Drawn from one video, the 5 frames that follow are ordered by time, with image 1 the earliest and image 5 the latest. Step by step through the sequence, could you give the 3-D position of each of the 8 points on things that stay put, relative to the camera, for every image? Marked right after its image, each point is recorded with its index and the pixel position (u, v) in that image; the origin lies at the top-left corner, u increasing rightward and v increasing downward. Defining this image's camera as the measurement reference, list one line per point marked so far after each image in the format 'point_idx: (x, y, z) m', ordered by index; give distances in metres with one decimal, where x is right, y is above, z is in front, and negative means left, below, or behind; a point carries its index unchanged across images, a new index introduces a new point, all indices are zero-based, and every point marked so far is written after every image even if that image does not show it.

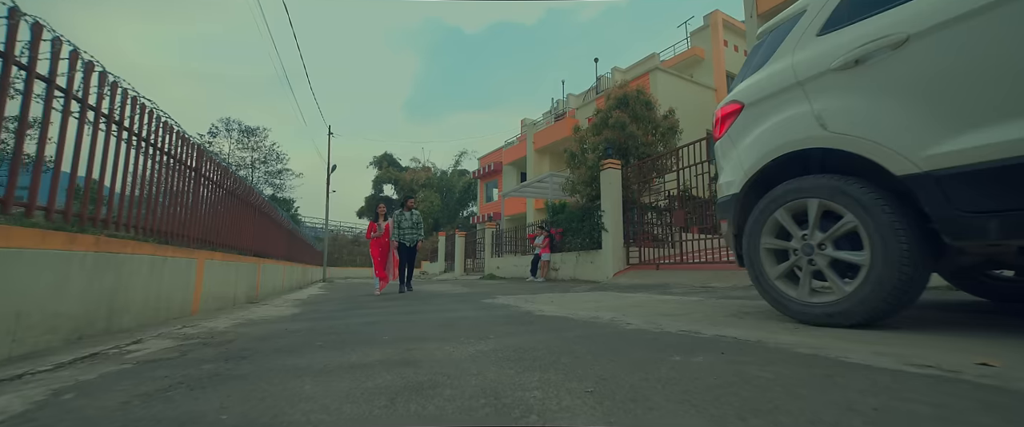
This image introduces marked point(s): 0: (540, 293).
0: (+0.4, -1.1, +5.6) m
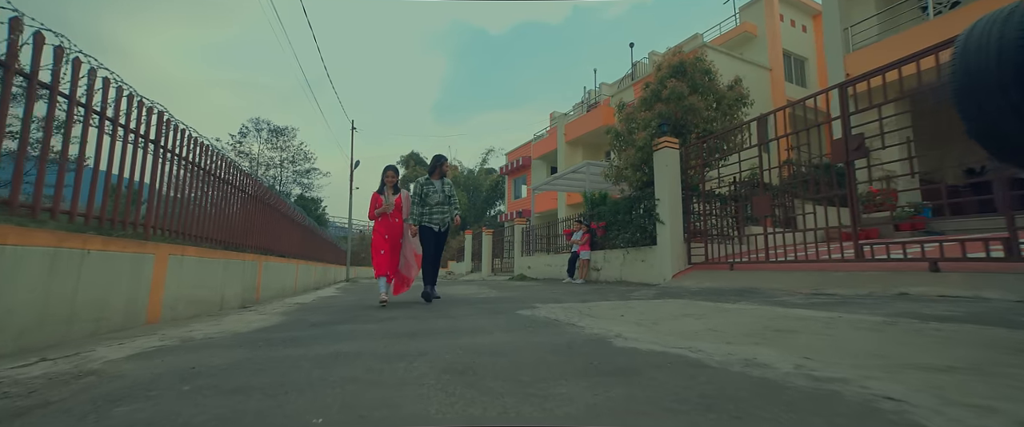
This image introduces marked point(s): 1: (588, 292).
0: (+0.8, -0.9, +4.2) m
1: (+1.0, -1.1, +5.5) m
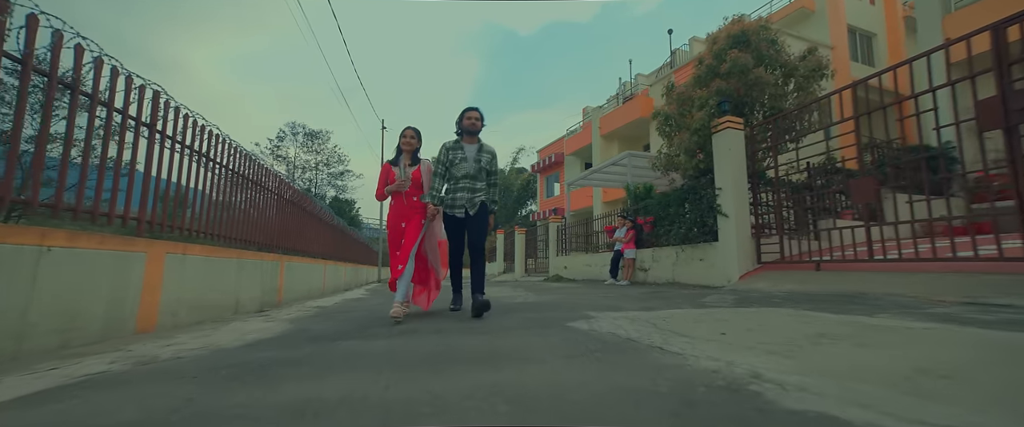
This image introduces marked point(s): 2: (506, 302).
0: (+1.2, -0.8, +3.3) m
1: (+1.5, -1.0, +4.6) m
2: (-0.1, -1.2, +5.4) m
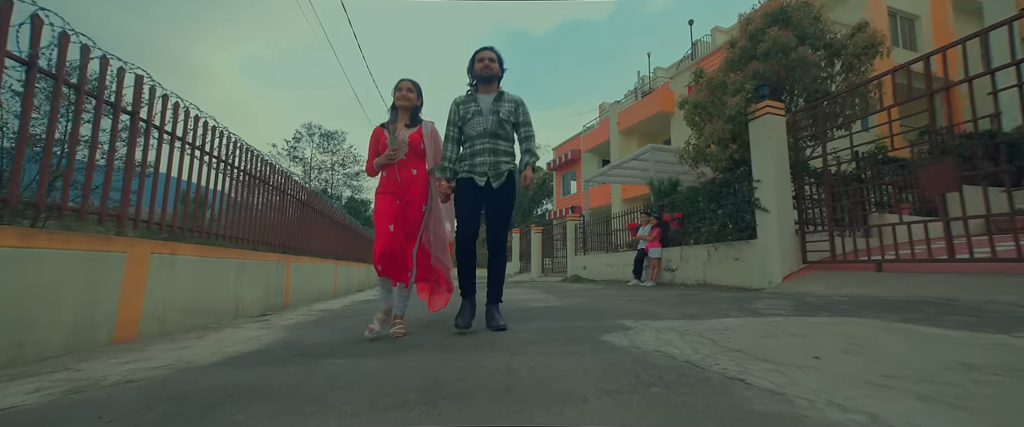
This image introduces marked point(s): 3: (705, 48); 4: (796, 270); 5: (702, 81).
0: (+1.4, -0.7, +2.8) m
1: (+1.7, -0.9, +4.0) m
2: (+0.2, -1.1, +4.9) m
3: (+9.3, +8.0, +19.8) m
4: (+4.0, -0.8, +5.8) m
5: (+3.5, +2.4, +7.5) m
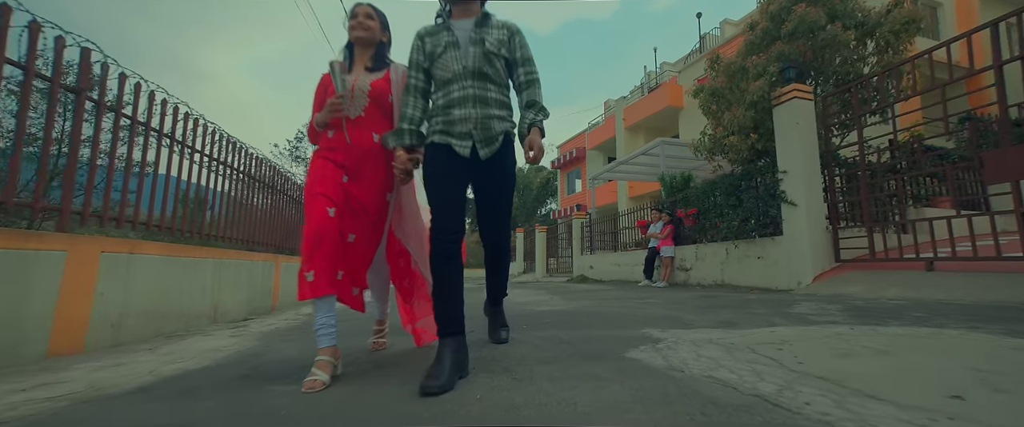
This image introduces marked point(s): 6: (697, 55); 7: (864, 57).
0: (+1.4, -0.7, +2.3) m
1: (+1.7, -0.8, +3.5) m
2: (+0.2, -1.0, +4.4) m
3: (+9.4, +8.1, +19.2) m
4: (+4.1, -0.7, +5.3) m
5: (+3.6, +2.5, +7.0) m
6: (+8.9, +7.6, +19.5) m
7: (+5.0, +2.3, +5.9) m
